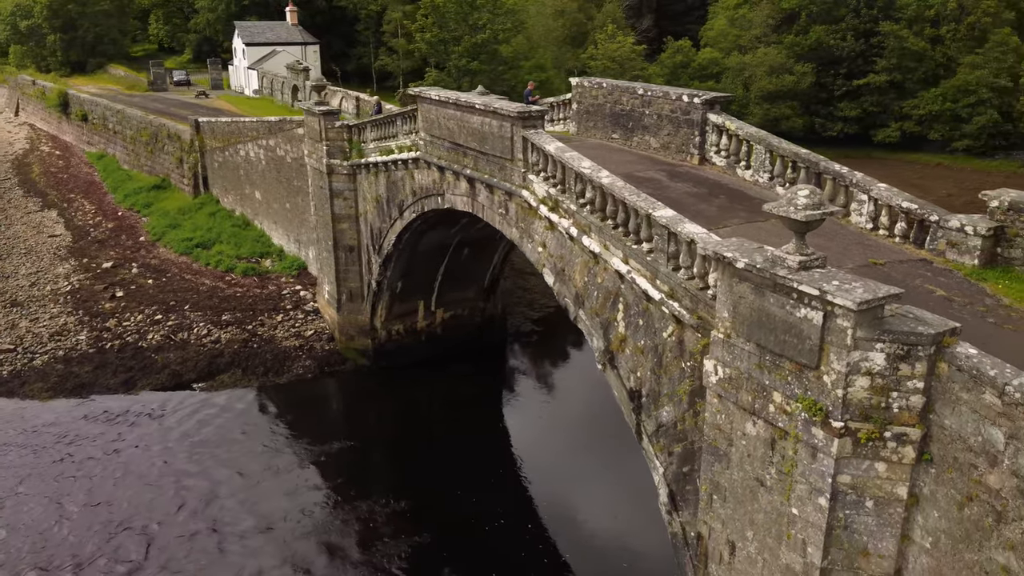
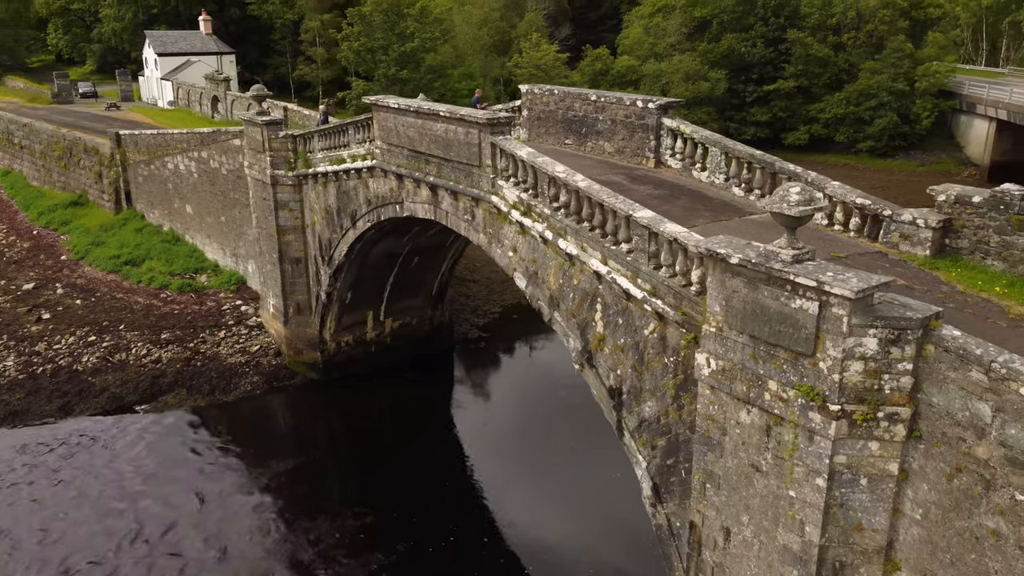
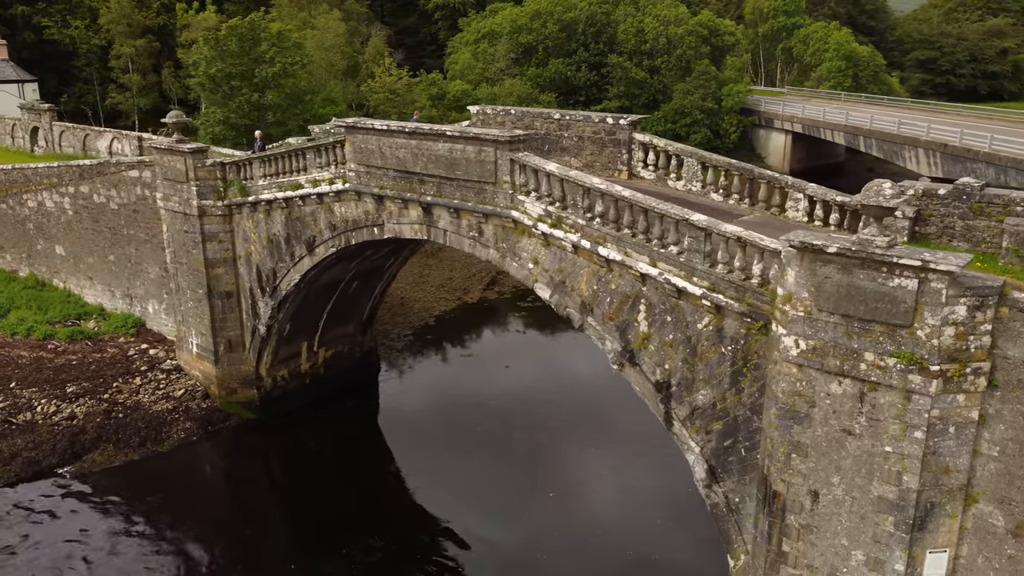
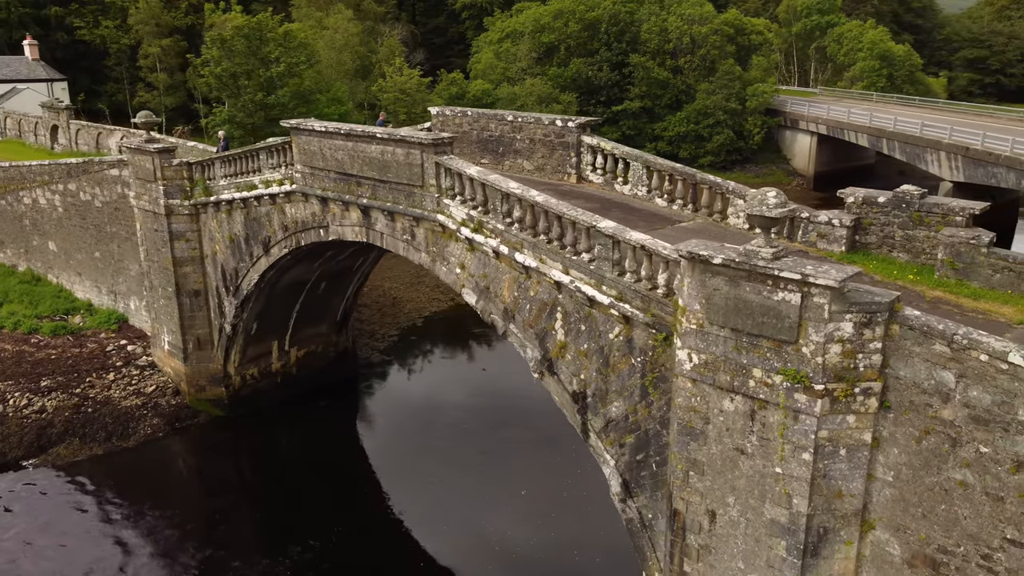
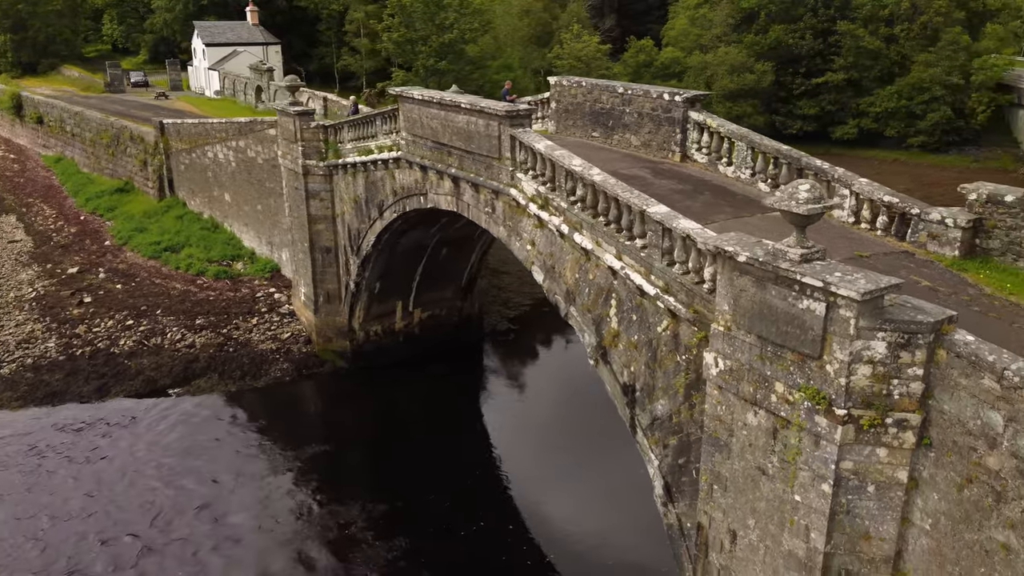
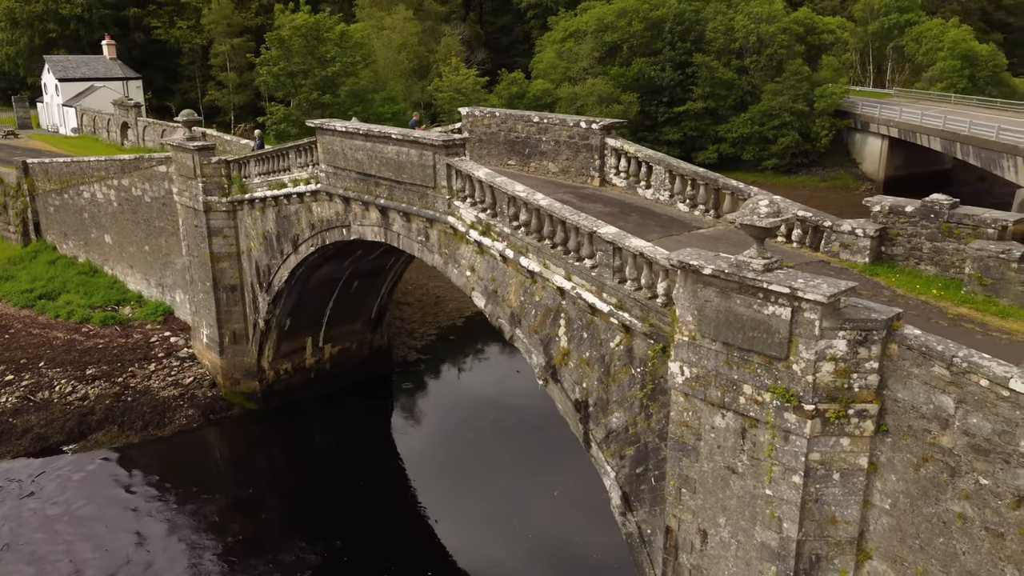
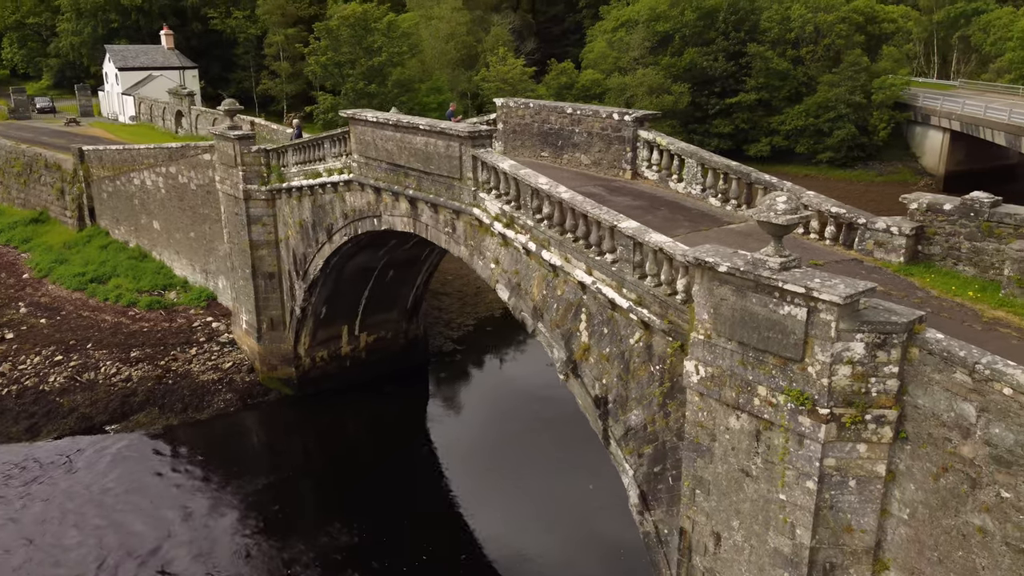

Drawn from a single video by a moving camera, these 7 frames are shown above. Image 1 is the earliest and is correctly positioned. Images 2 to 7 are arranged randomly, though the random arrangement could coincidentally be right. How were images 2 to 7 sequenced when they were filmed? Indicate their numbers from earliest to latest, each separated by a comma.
5, 2, 7, 6, 4, 3
